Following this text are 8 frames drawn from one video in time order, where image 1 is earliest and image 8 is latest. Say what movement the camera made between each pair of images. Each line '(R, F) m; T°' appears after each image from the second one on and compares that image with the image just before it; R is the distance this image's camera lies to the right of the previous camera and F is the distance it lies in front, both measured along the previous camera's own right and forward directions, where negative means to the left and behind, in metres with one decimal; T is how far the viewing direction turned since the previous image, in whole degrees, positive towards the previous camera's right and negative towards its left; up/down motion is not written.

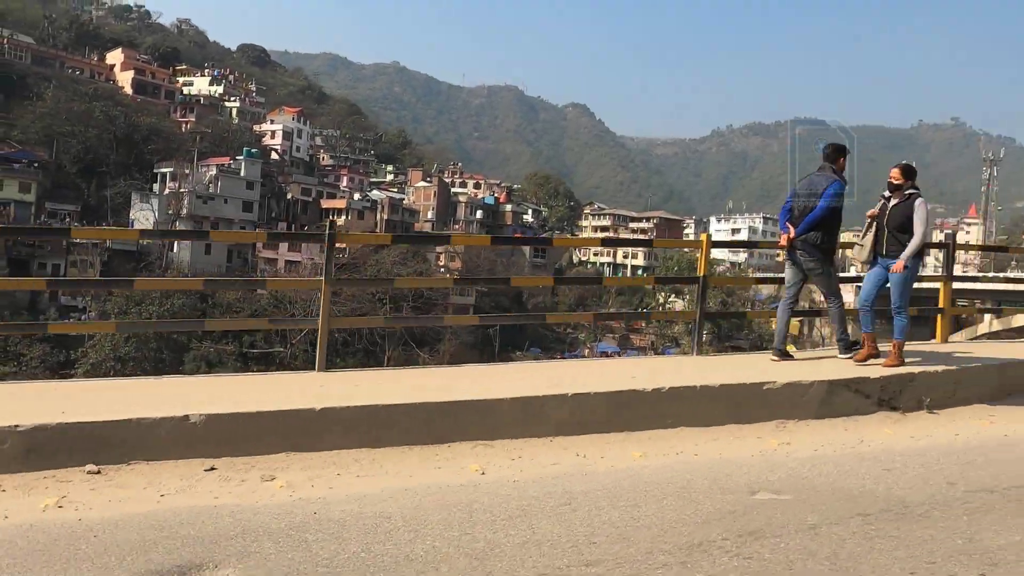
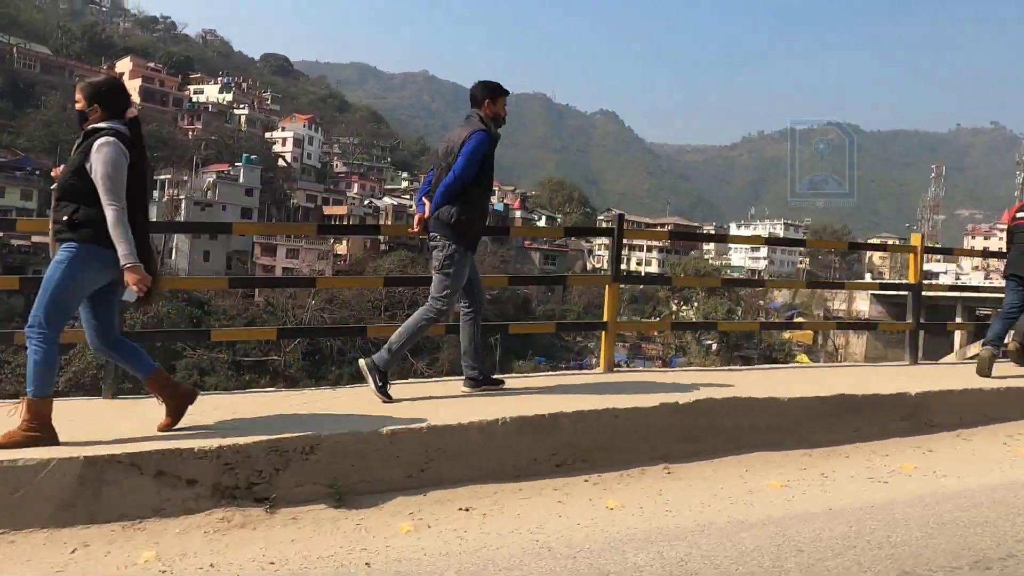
(+0.8, +0.5) m; -2°
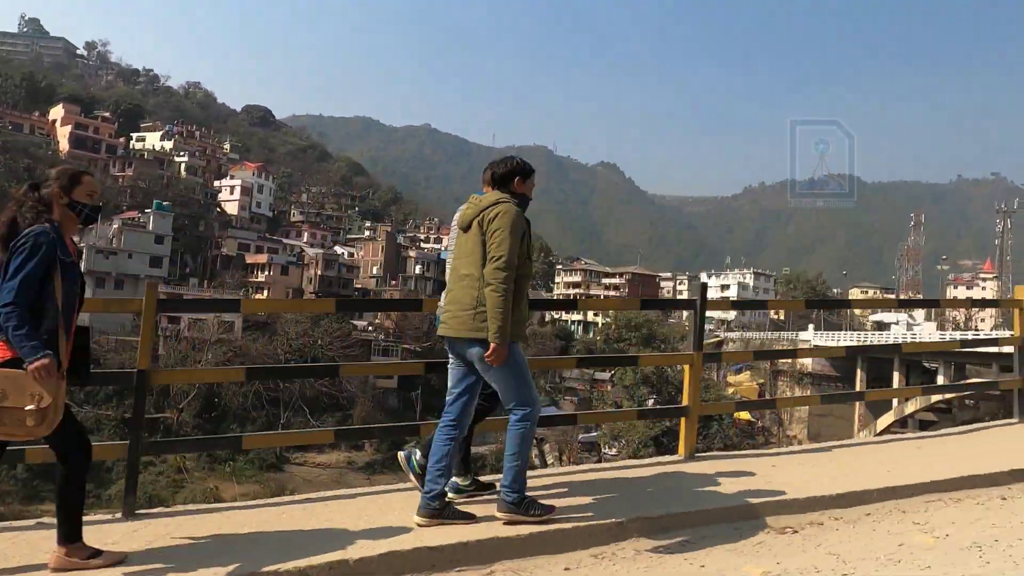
(+2.3, +1.2) m; 0°
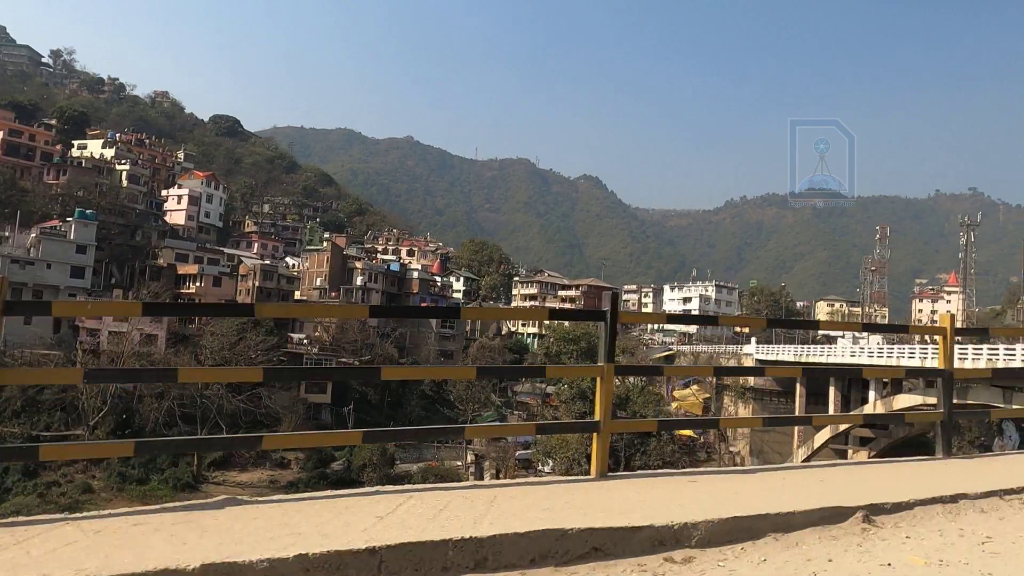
(+1.3, +0.6) m; +1°
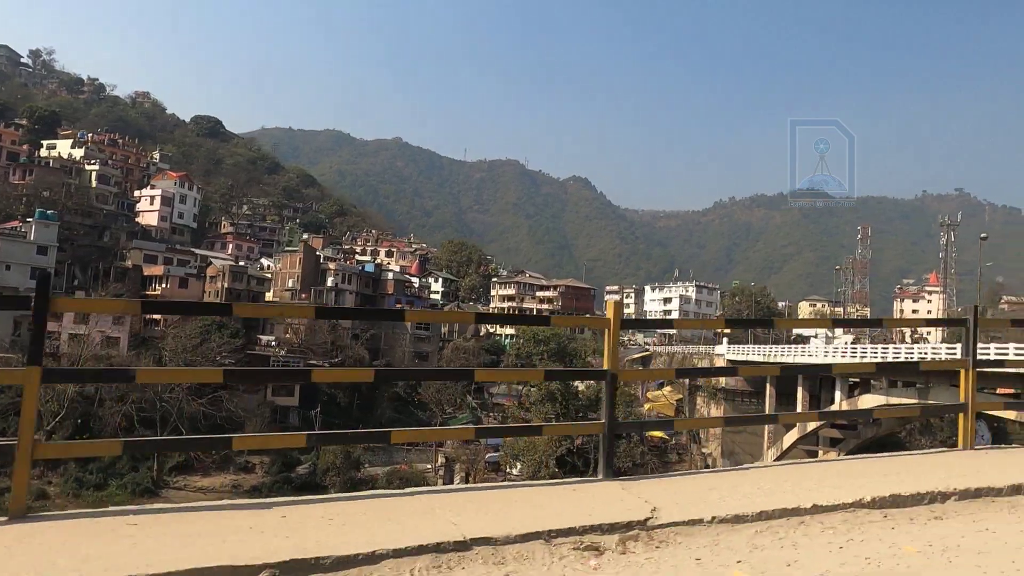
(+0.6, +0.2) m; +1°
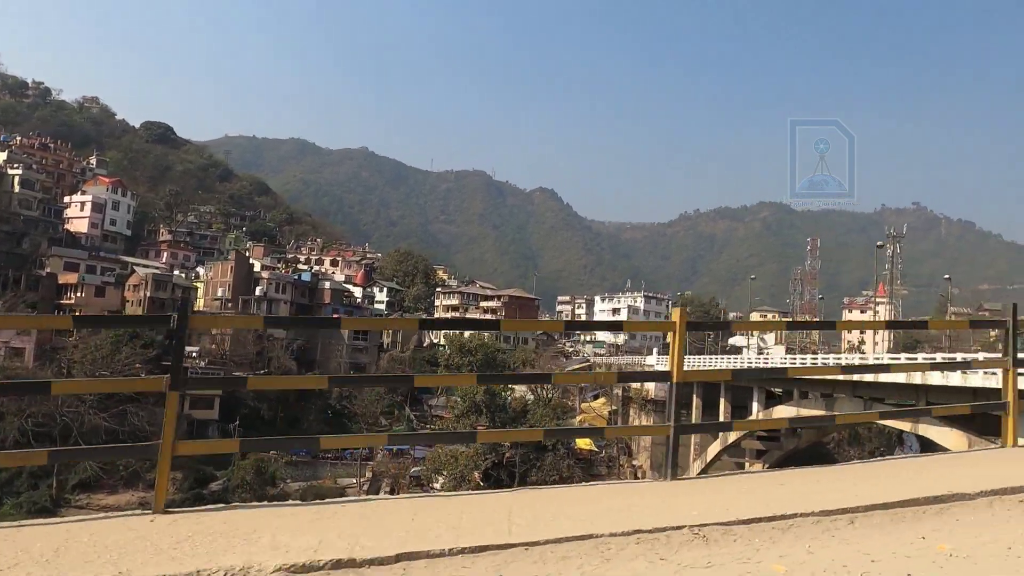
(+1.1, +0.4) m; +2°
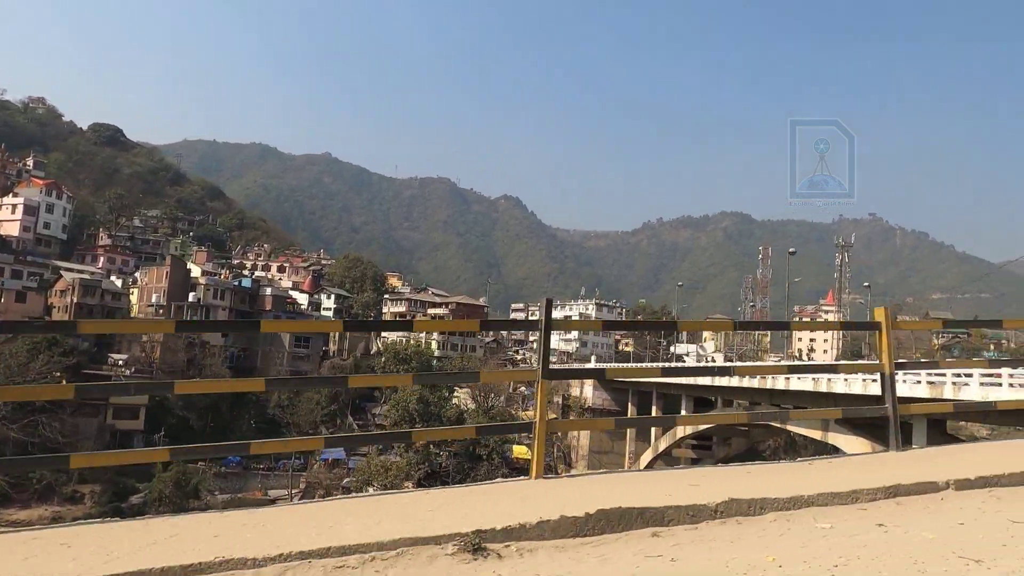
(+0.7, +0.2) m; +3°
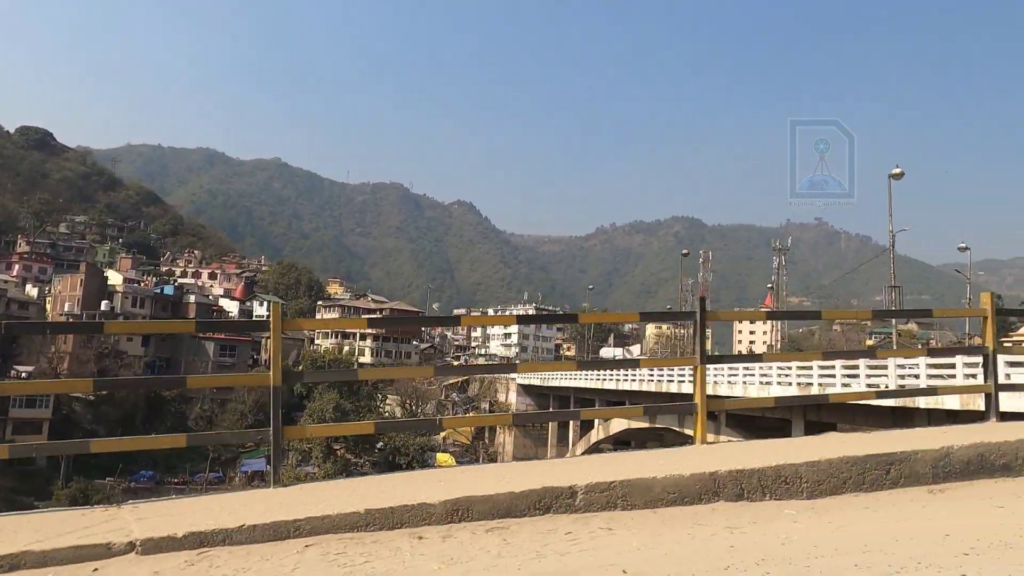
(+0.9, +0.2) m; +3°
